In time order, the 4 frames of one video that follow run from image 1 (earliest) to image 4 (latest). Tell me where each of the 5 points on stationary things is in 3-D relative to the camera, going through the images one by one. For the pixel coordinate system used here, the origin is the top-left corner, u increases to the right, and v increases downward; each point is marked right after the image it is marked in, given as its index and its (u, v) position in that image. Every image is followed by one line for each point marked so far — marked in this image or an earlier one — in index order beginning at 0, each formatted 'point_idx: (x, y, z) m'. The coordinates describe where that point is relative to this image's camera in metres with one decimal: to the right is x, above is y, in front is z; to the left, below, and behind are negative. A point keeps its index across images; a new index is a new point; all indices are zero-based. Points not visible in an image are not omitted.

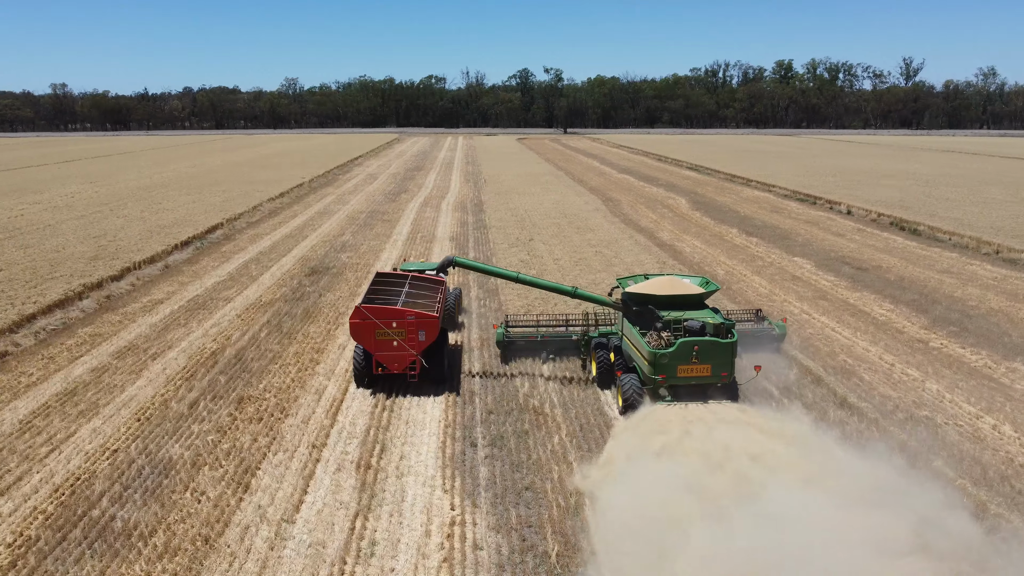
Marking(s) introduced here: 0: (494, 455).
0: (-0.2, -1.9, +9.0) m
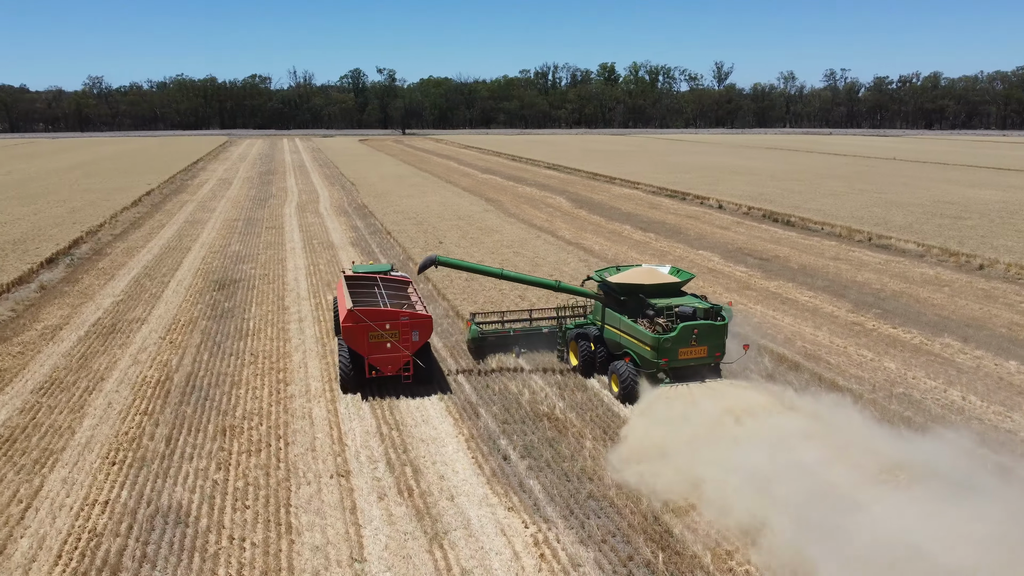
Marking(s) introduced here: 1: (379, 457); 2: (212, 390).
0: (+0.3, -1.9, +8.7) m
1: (-1.5, -1.9, +8.9) m
2: (-4.1, -1.4, +11.0) m
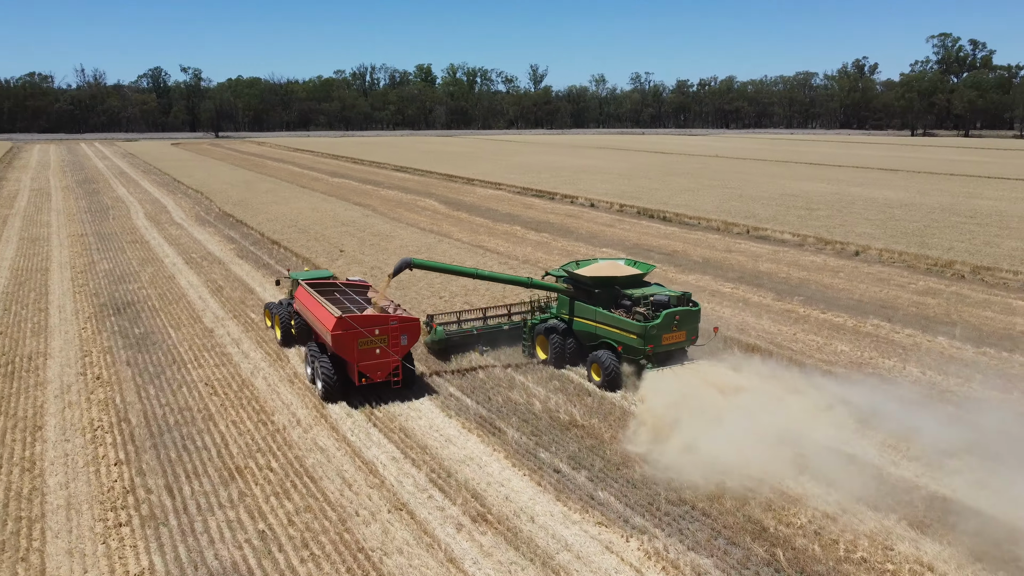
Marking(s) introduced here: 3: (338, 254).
0: (+0.9, -2.0, +8.4) m
1: (-0.9, -2.0, +8.3) m
2: (-4.0, -1.7, +9.7) m
3: (-4.3, +0.8, +19.9) m
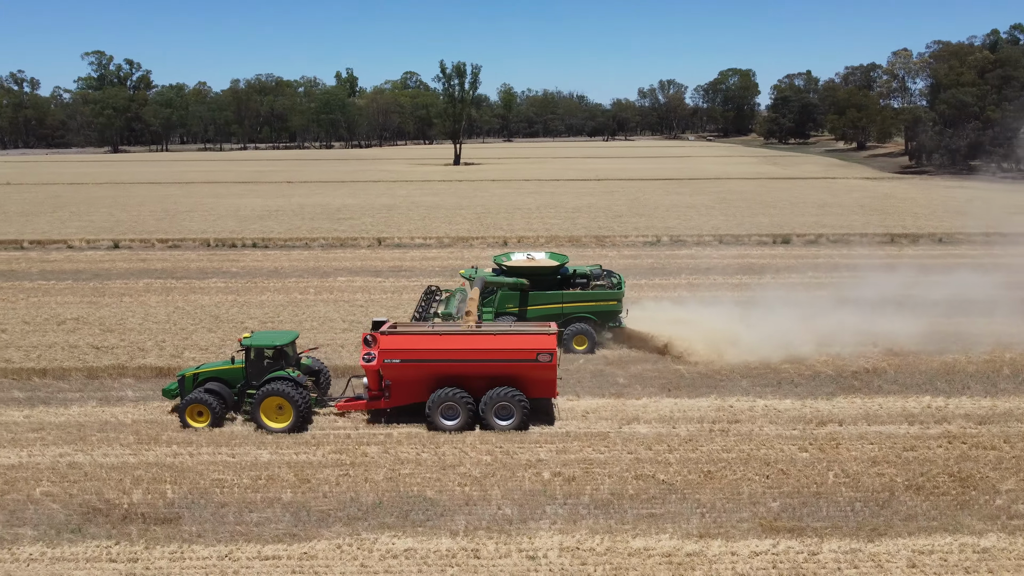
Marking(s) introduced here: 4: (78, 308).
0: (+6.6, -1.4, +11.6) m
1: (+5.9, -1.7, +10.1) m
2: (+3.1, -2.2, +8.1) m
3: (-6.2, -1.0, +12.8) m
4: (-8.7, -0.4, +15.9) m
